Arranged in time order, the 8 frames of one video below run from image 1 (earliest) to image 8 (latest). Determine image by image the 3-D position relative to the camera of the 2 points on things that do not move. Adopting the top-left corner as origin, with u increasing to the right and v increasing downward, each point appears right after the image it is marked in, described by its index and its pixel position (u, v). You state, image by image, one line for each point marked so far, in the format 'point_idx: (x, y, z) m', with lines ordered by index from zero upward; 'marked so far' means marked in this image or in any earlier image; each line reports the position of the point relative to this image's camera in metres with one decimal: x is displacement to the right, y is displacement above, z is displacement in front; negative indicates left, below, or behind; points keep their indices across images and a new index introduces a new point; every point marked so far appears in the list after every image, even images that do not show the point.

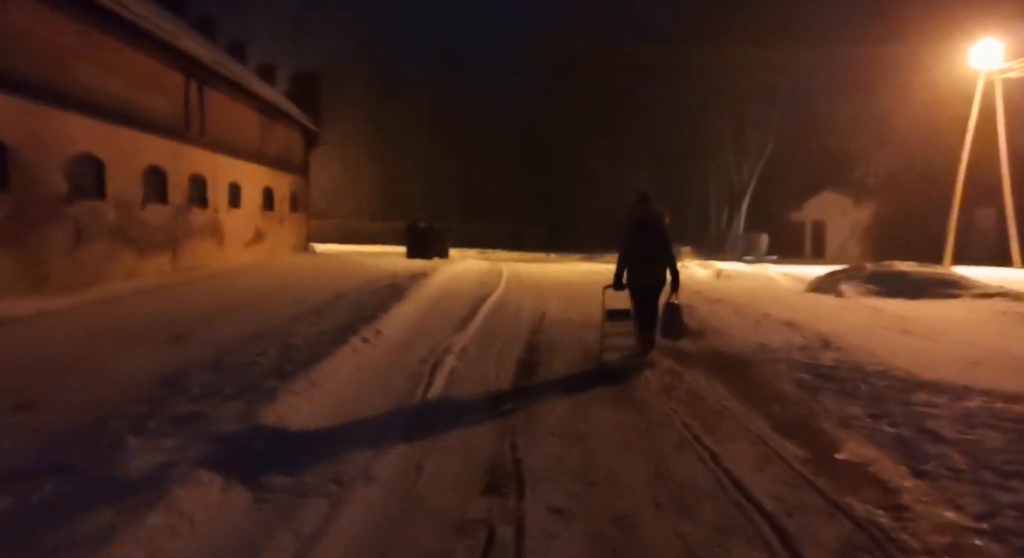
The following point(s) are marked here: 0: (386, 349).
0: (-1.8, -1.0, +8.0) m
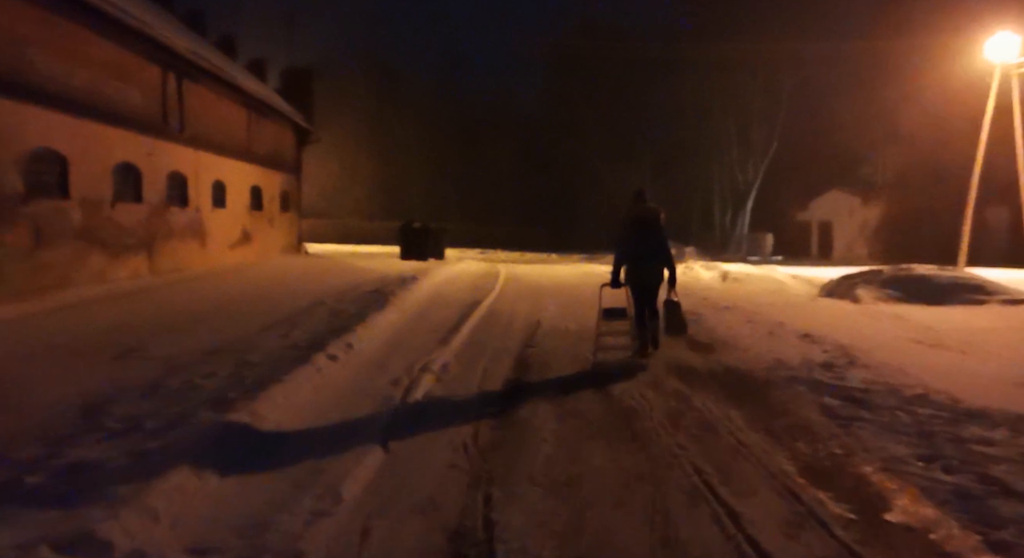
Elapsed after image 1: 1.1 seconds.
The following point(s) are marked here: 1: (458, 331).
0: (-1.9, -1.1, +7.1) m
1: (-1.0, -0.9, +9.6) m
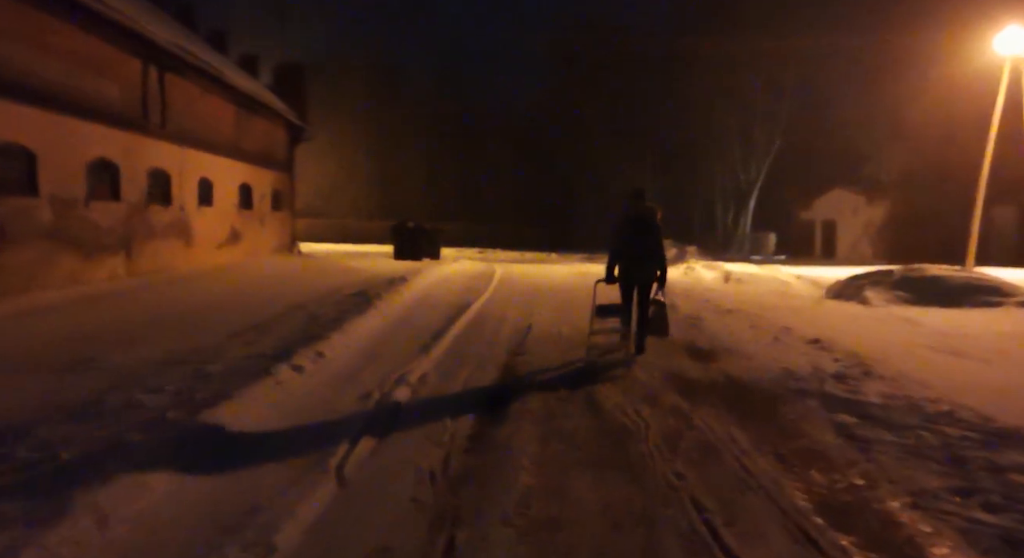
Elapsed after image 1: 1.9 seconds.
0: (-2.1, -1.1, +6.5) m
1: (-1.1, -1.0, +9.0) m
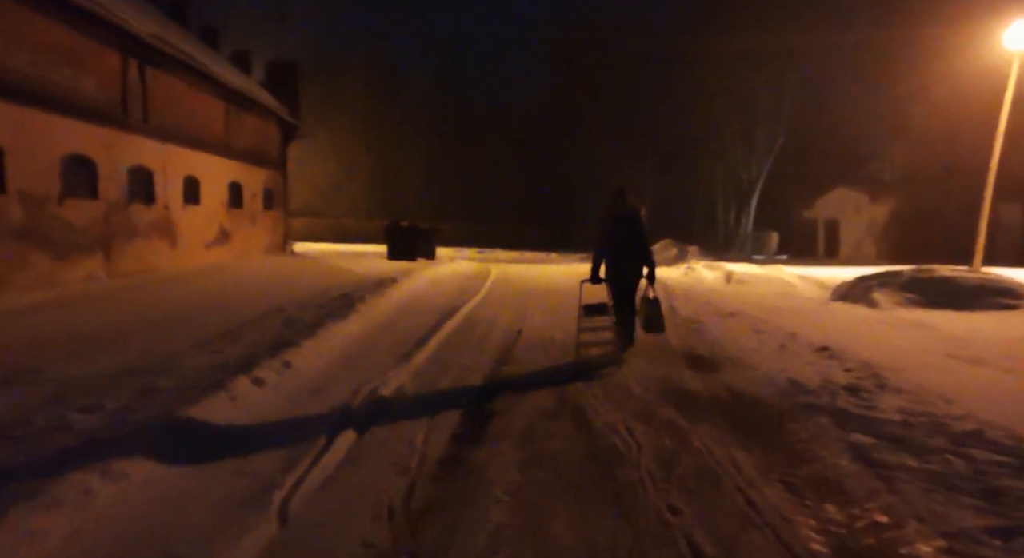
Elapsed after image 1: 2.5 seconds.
0: (-2.3, -1.2, +6.0) m
1: (-1.3, -1.0, +8.5) m
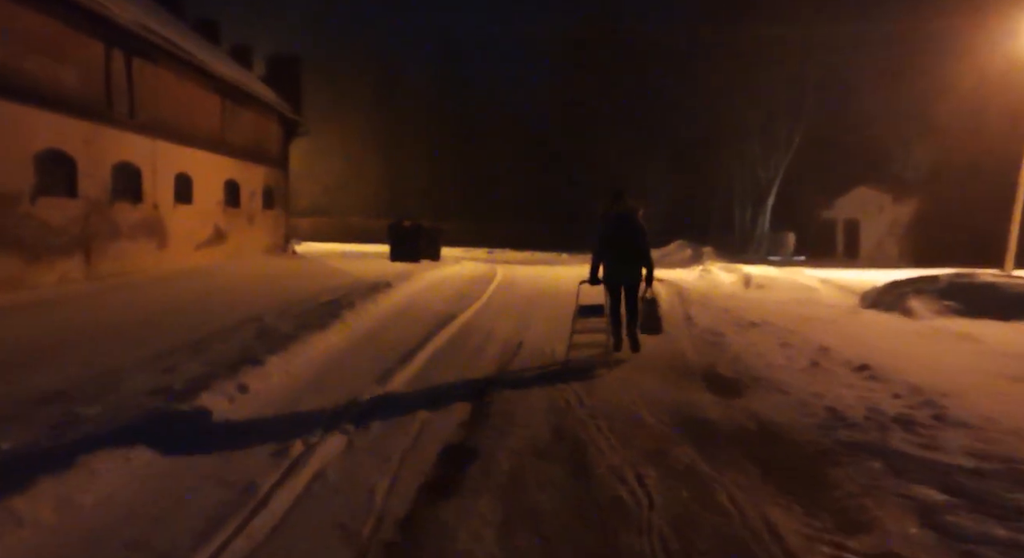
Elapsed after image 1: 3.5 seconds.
0: (-2.4, -1.3, +5.1) m
1: (-1.4, -1.1, +7.6) m
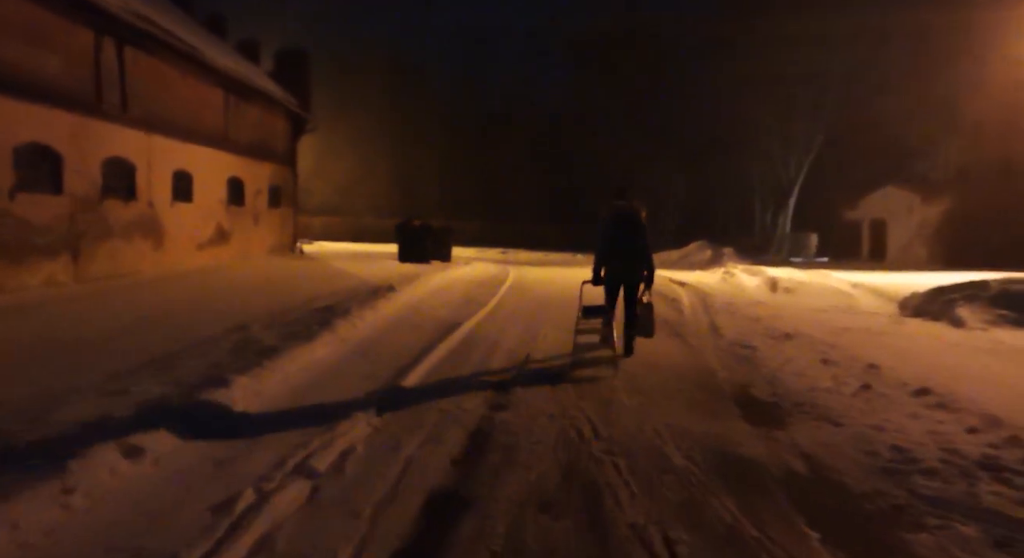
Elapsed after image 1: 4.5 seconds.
0: (-2.4, -1.3, +4.2) m
1: (-1.3, -1.2, +6.7) m
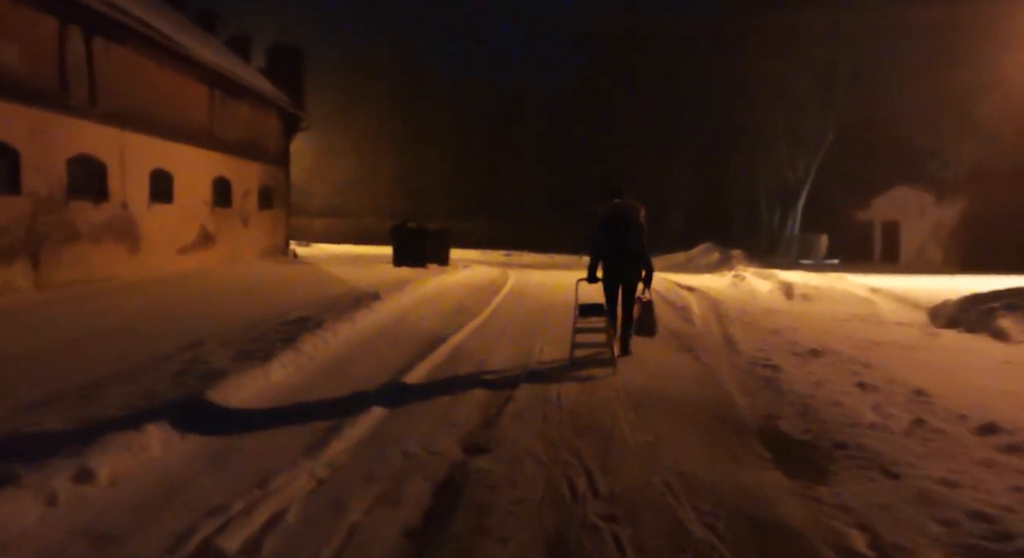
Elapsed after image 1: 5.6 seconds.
0: (-2.6, -1.5, +3.3) m
1: (-1.4, -1.3, +5.7) m
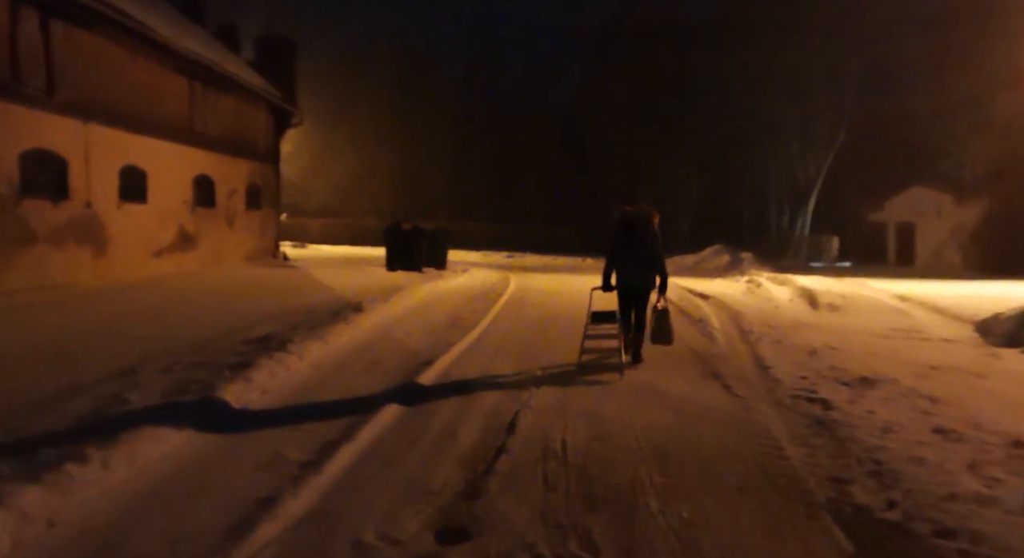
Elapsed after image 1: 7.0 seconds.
0: (-2.6, -1.6, +2.0) m
1: (-1.5, -1.5, +4.5) m
